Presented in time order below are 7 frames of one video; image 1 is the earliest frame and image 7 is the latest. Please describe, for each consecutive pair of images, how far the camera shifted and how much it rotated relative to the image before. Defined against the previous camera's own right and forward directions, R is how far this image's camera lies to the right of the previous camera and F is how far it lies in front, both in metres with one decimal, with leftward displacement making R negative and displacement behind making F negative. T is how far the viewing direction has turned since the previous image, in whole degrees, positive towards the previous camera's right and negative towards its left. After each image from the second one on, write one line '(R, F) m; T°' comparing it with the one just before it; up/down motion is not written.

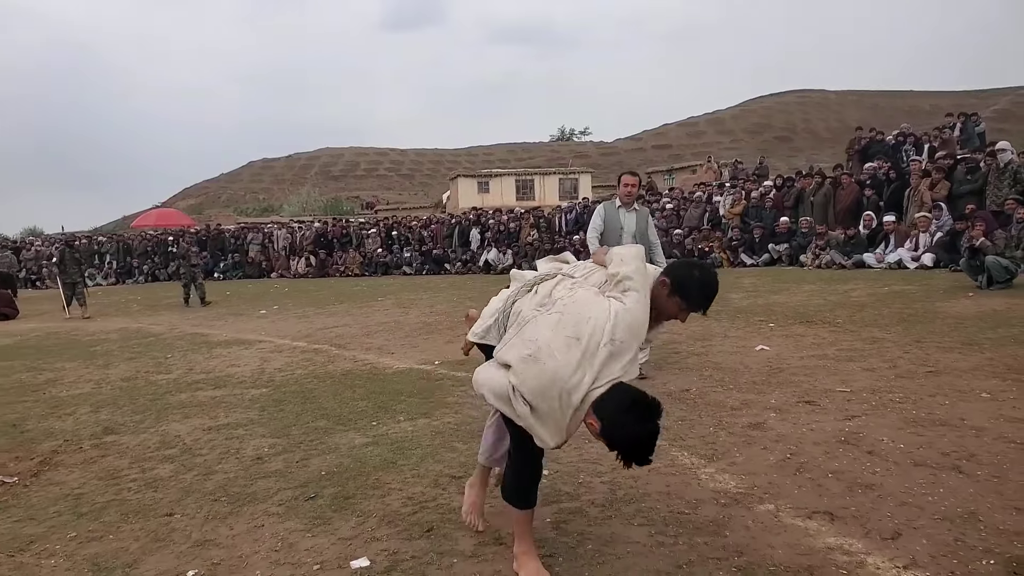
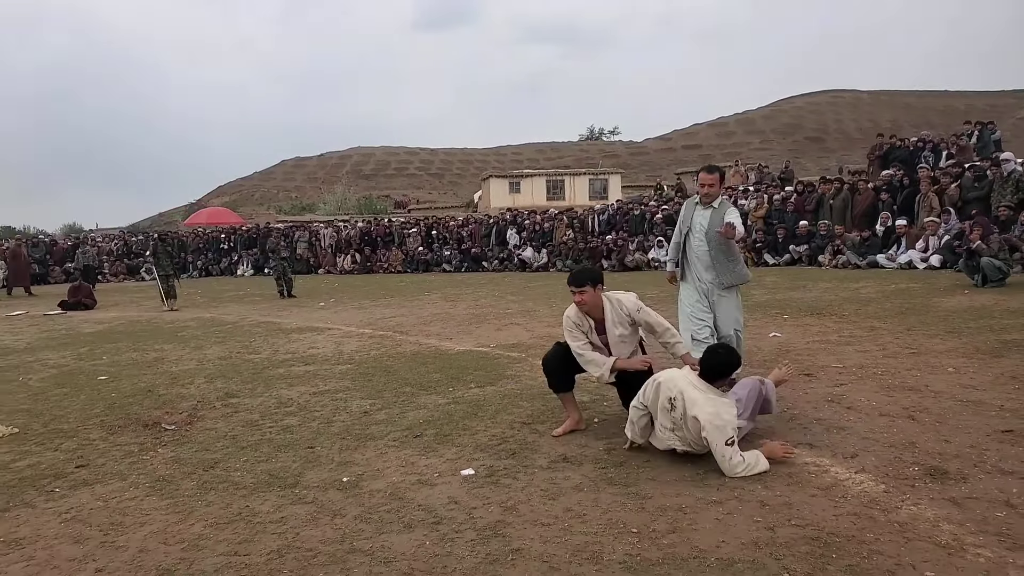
(-0.2, -1.1) m; -2°
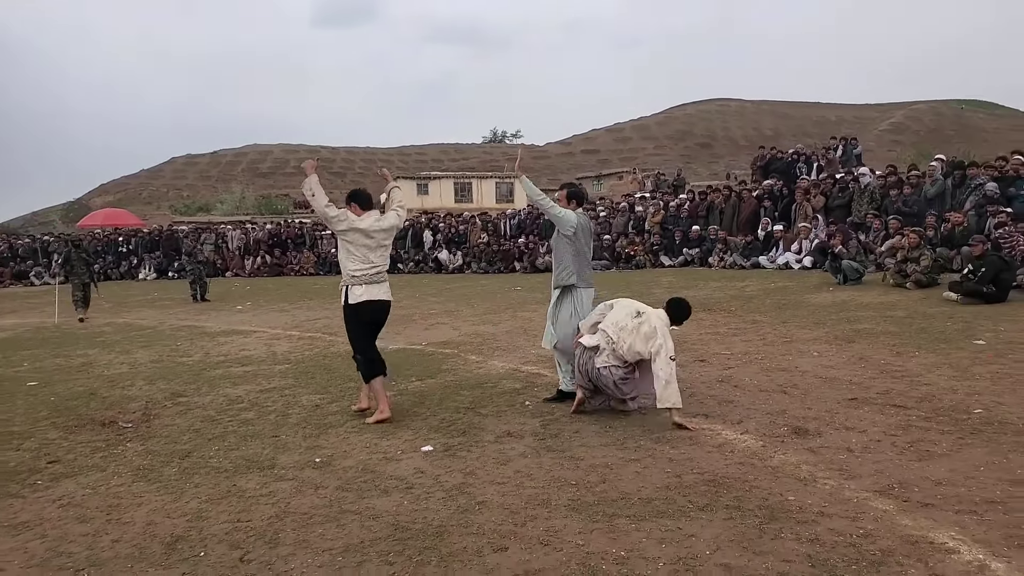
(-0.3, -0.7) m; +7°
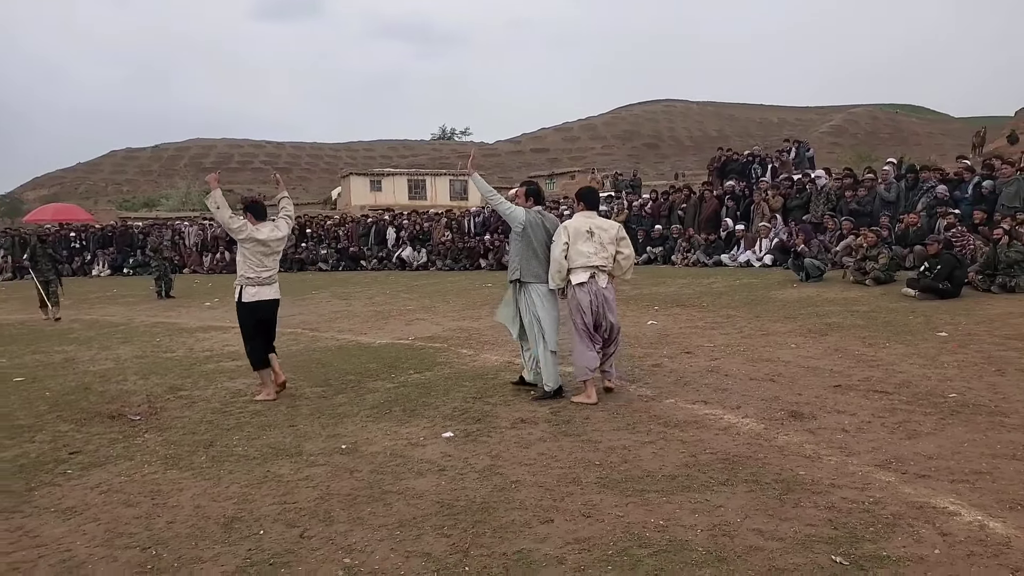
(-0.4, -0.3) m; +4°
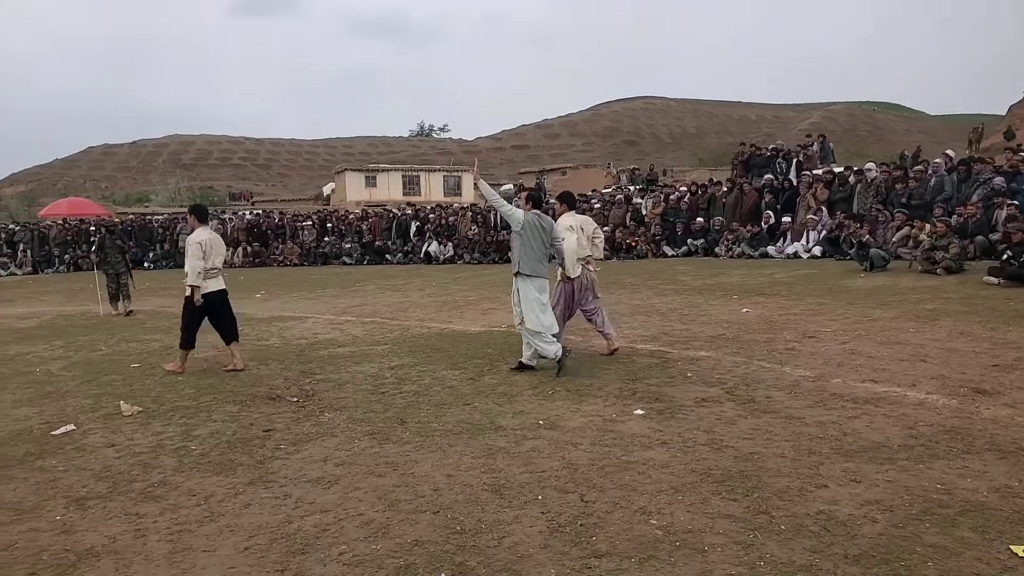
(-1.4, -0.1) m; +1°
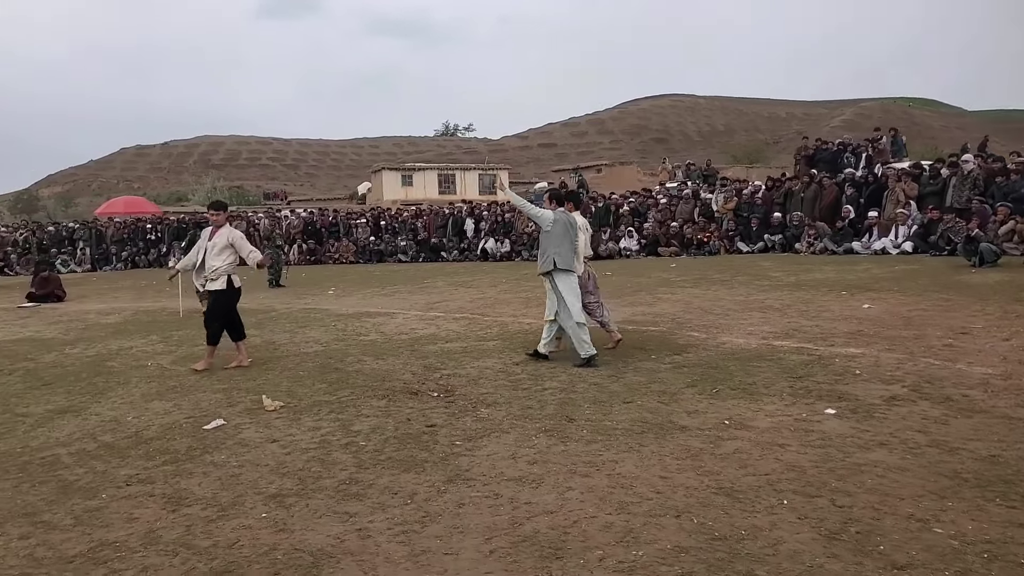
(-1.0, +0.2) m; -2°
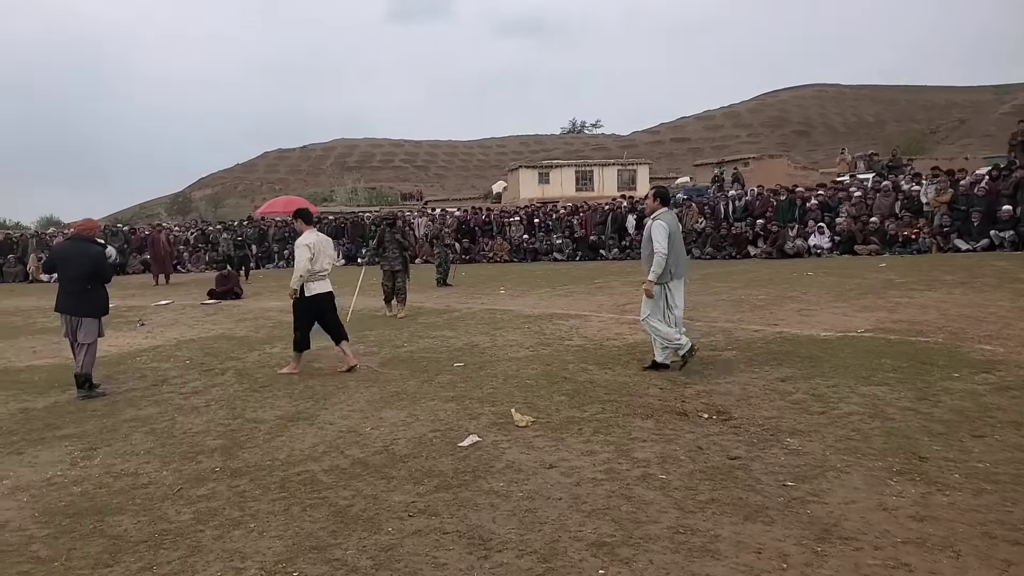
(-1.1, +0.7) m; -9°
